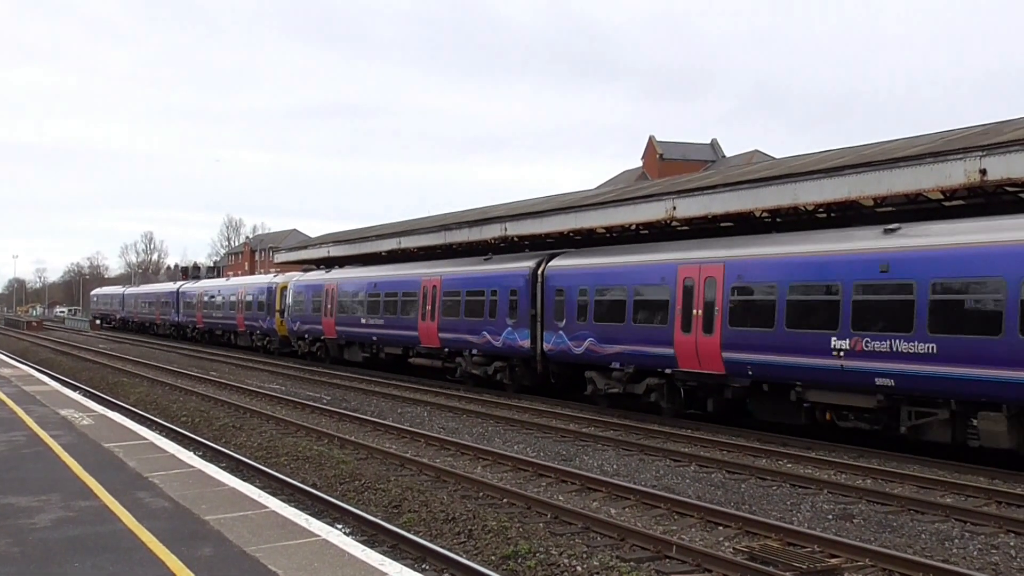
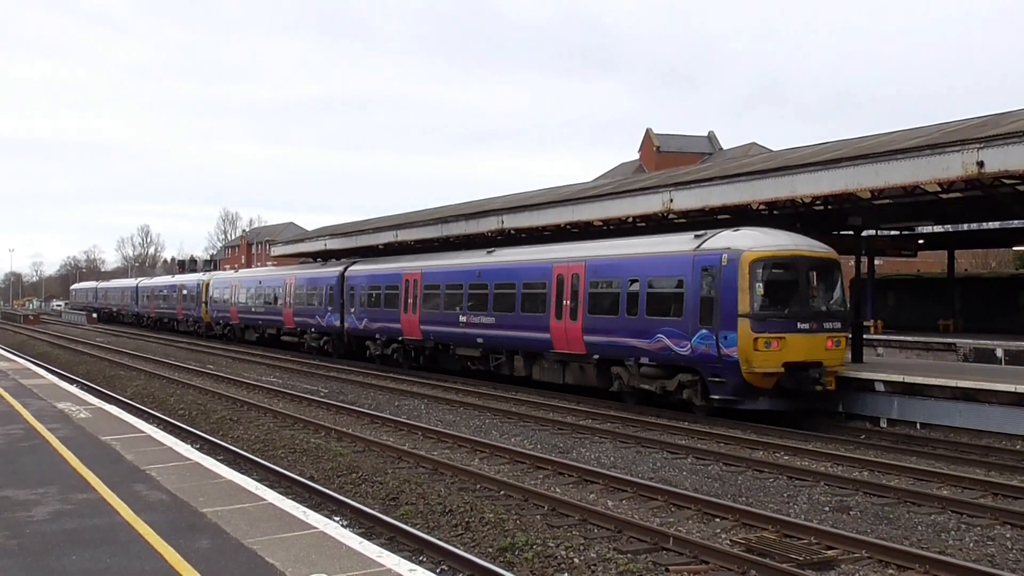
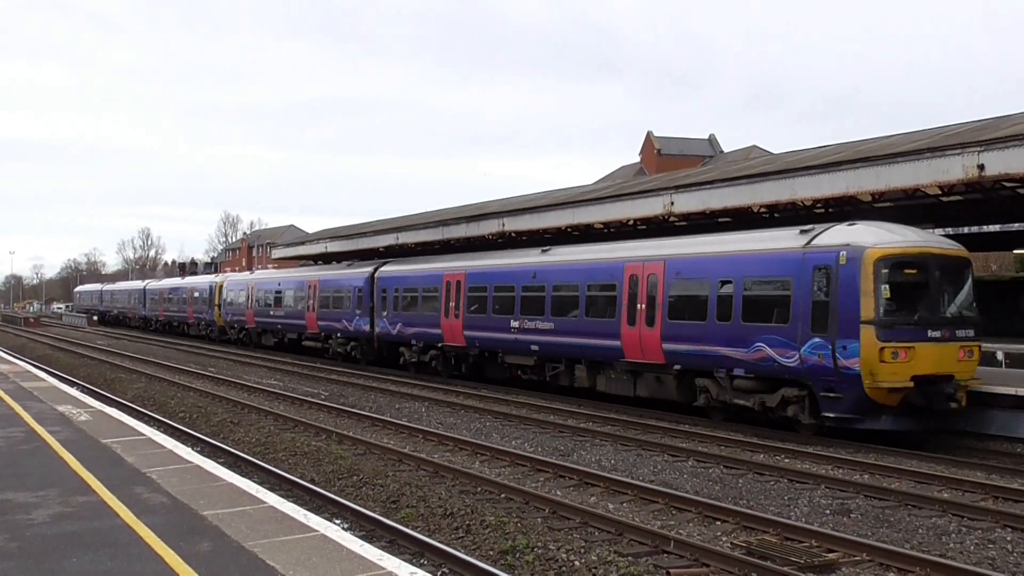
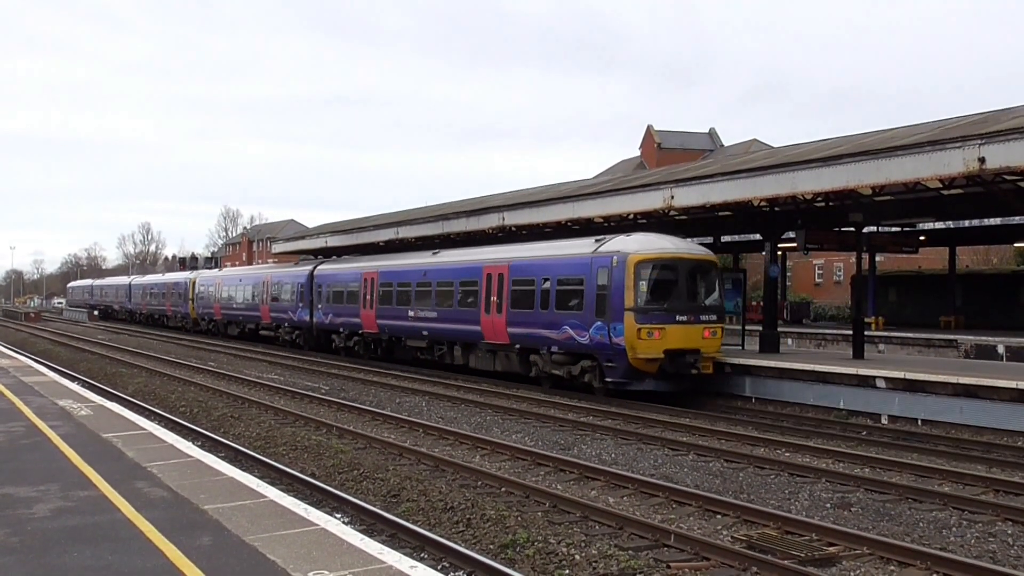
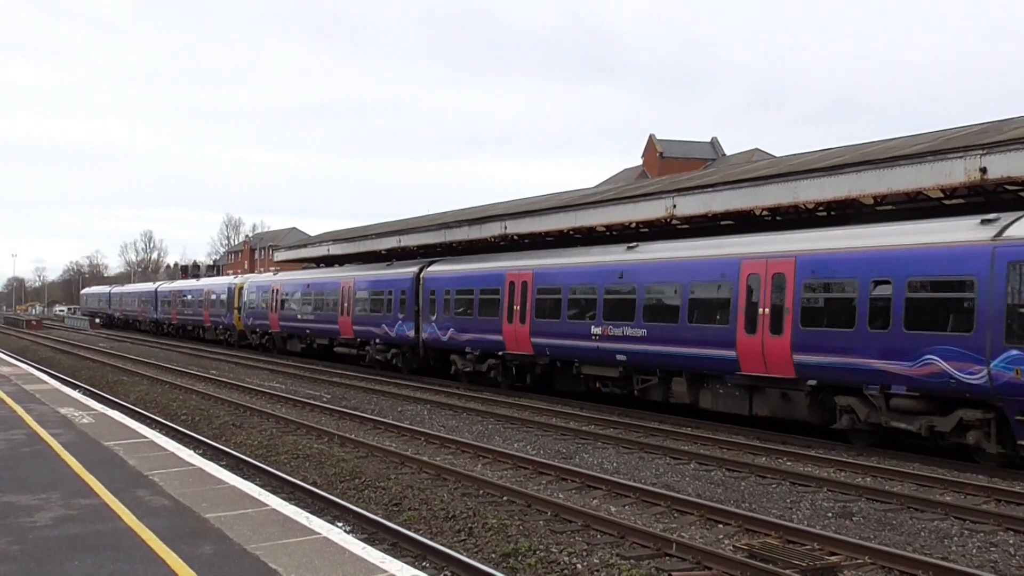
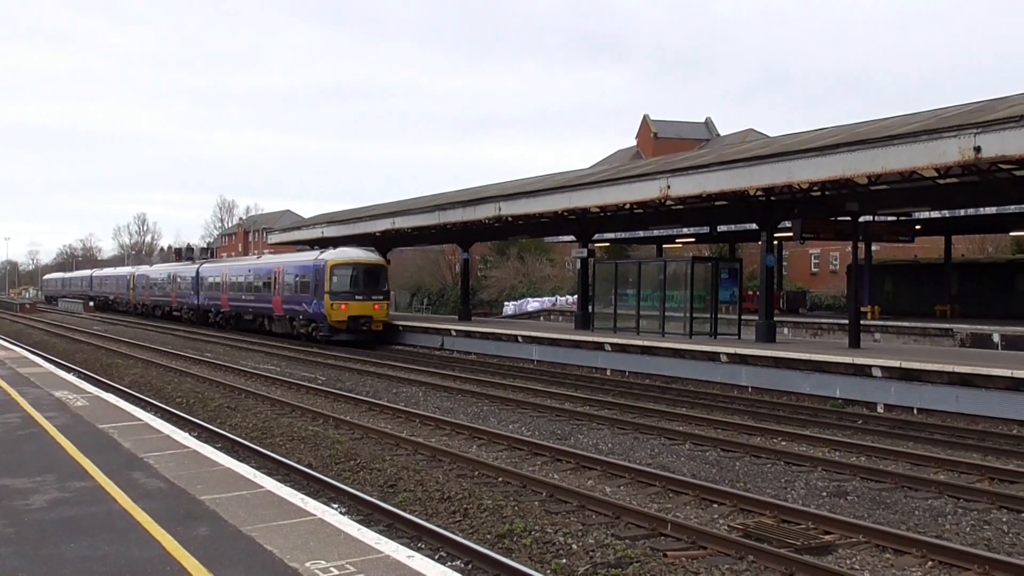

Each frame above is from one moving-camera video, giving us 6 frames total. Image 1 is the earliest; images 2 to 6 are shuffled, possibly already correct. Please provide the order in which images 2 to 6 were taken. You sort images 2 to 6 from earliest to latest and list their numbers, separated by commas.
5, 3, 2, 4, 6
